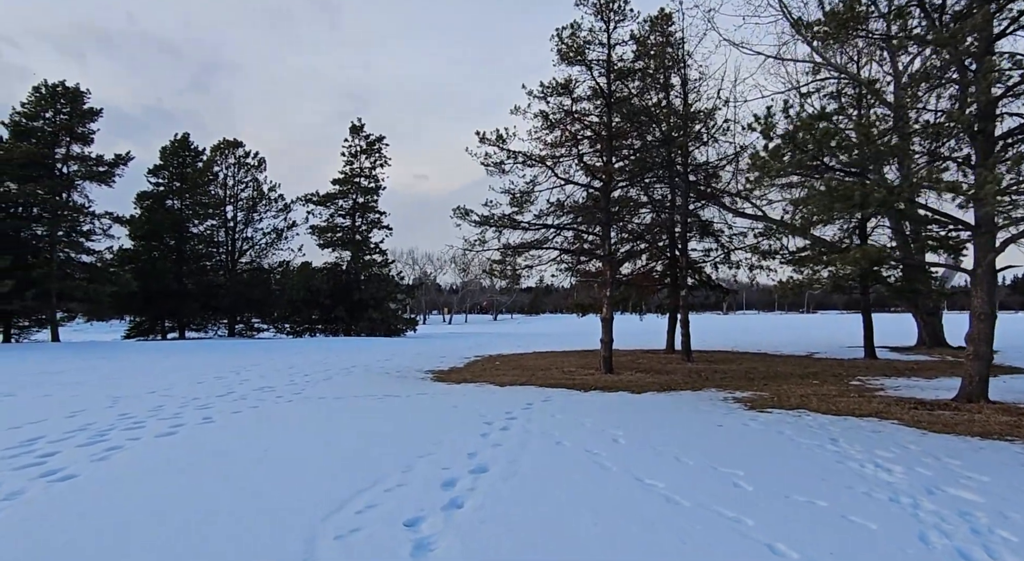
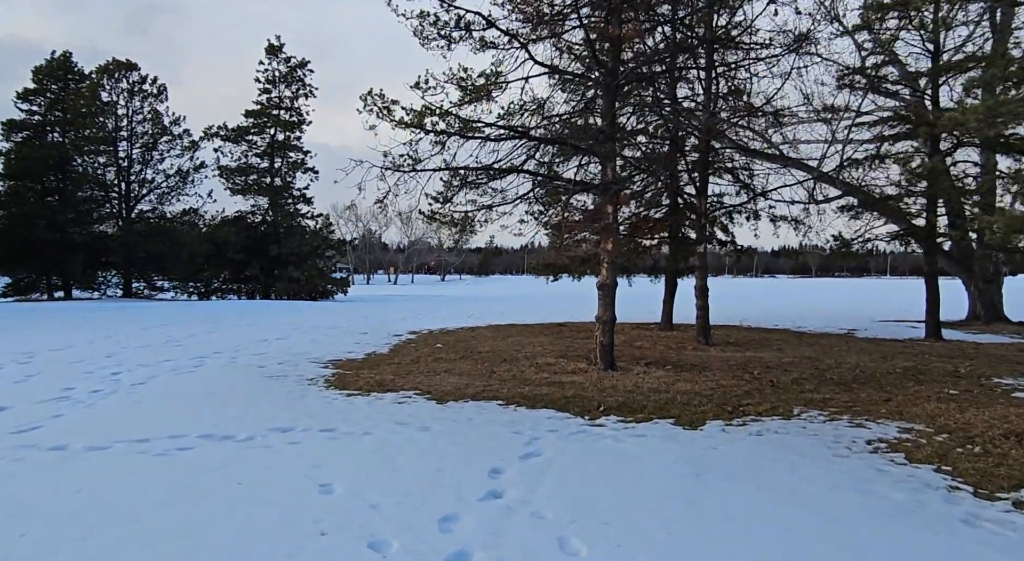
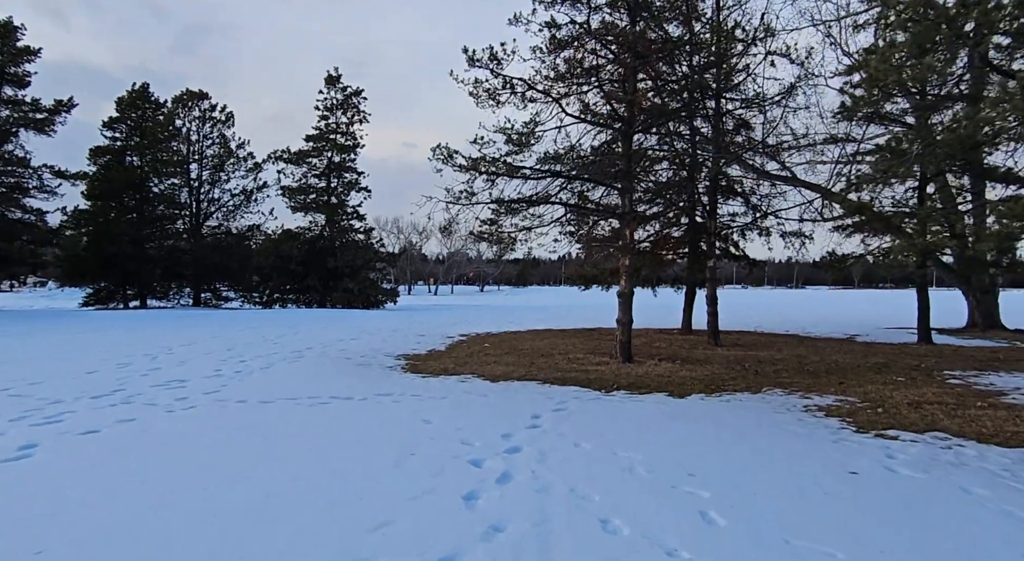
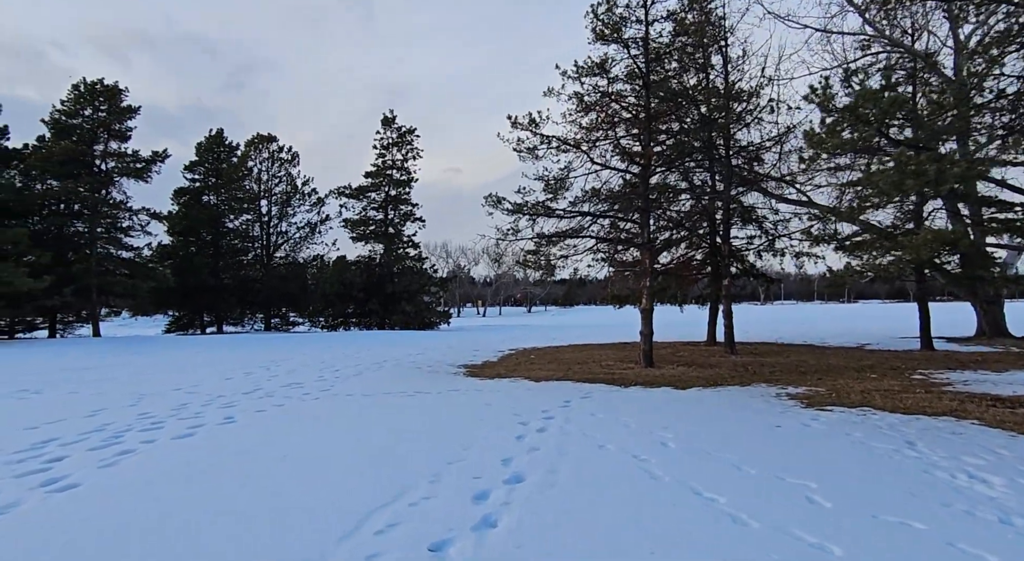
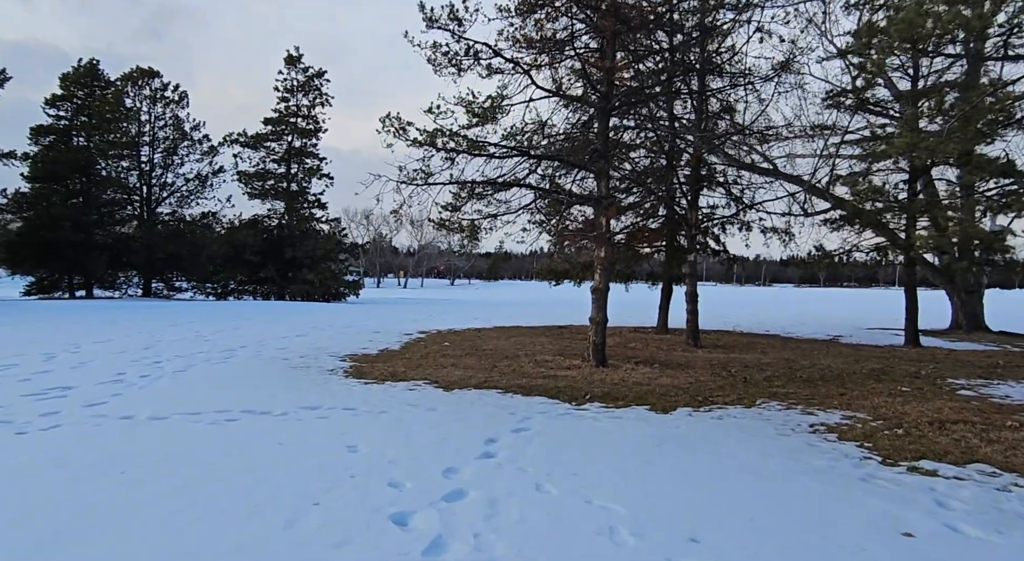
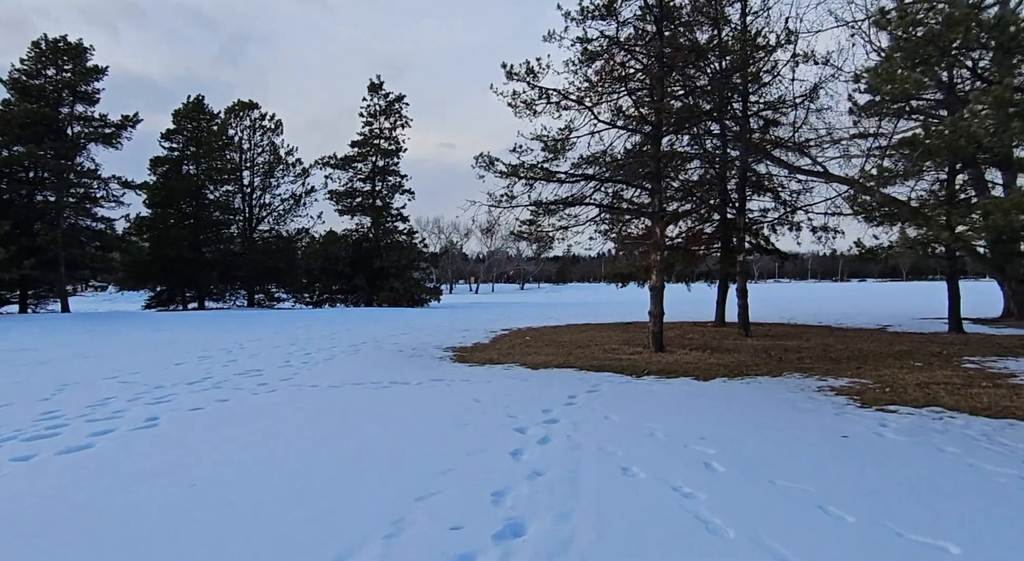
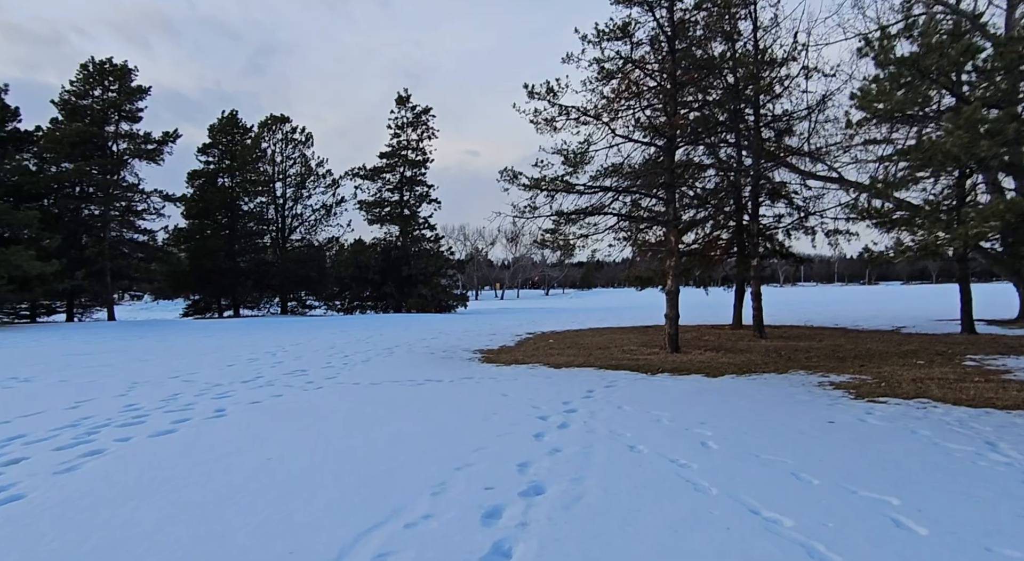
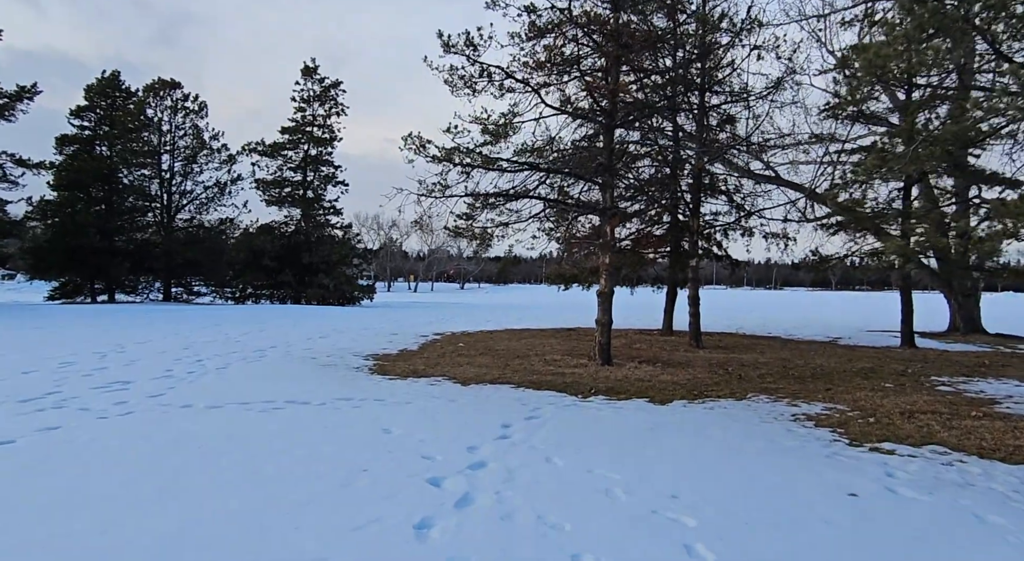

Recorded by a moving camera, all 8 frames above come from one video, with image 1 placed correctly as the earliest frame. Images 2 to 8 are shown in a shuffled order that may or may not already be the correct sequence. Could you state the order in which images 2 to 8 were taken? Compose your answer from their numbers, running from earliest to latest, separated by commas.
4, 7, 6, 3, 8, 5, 2
